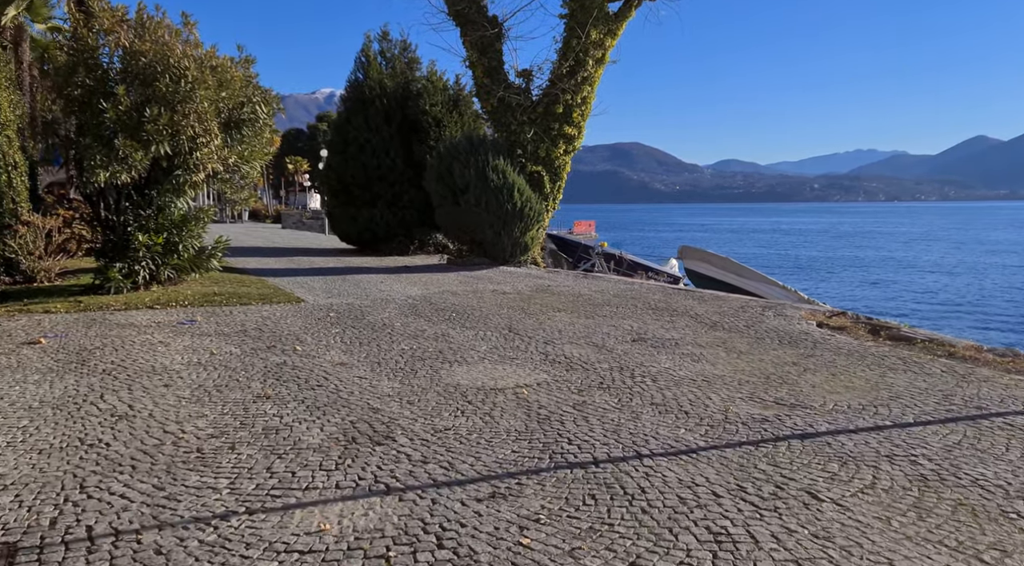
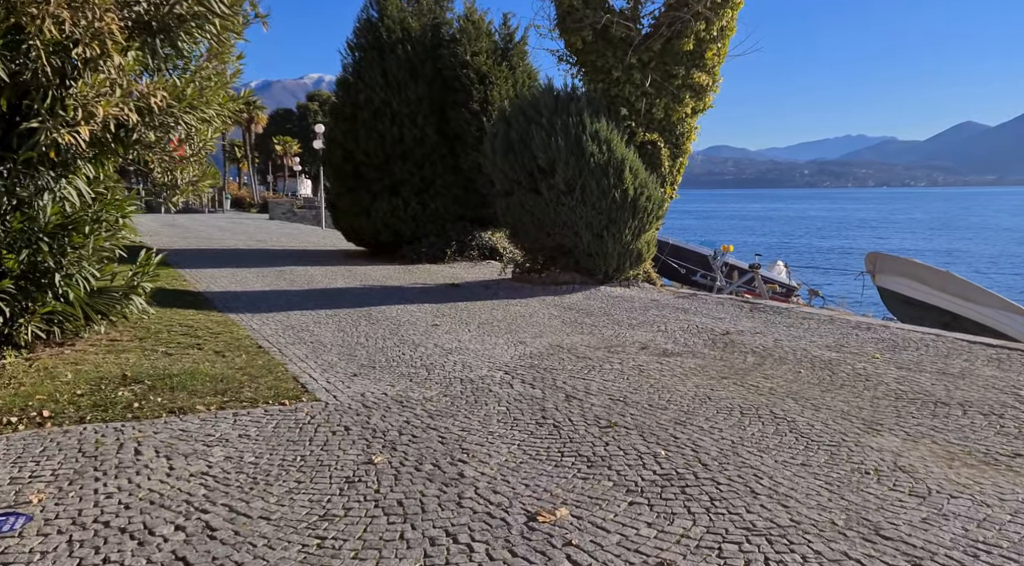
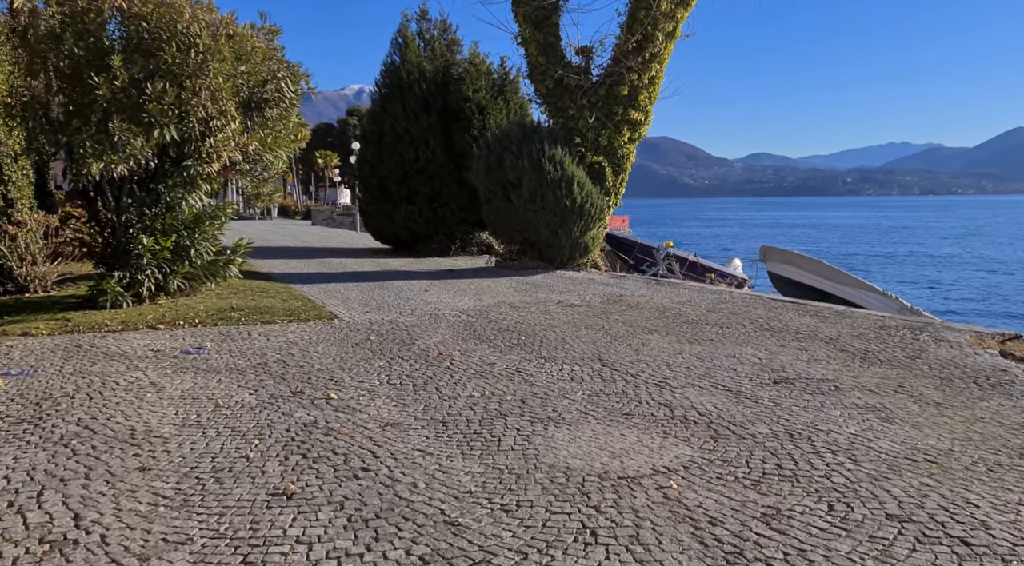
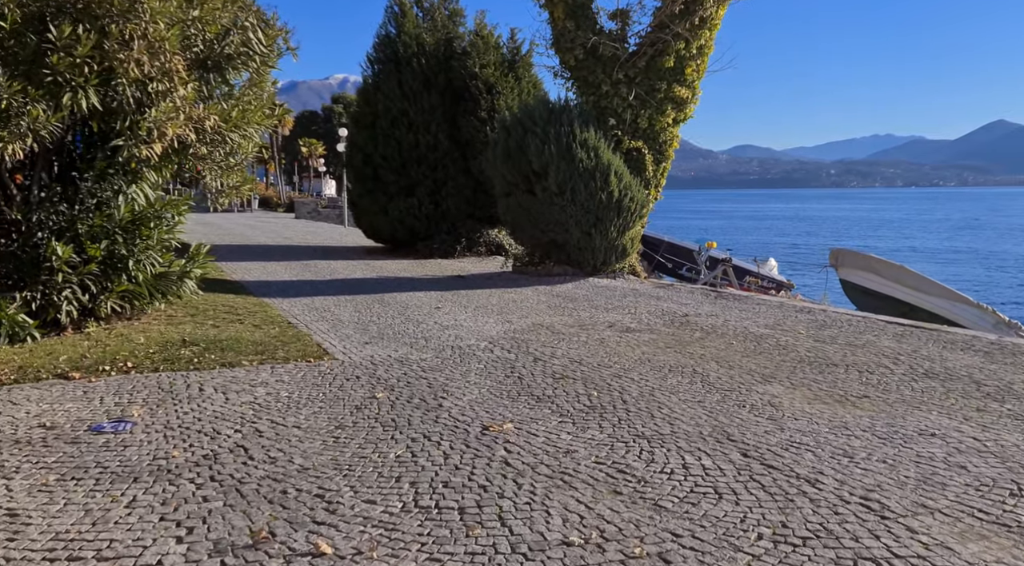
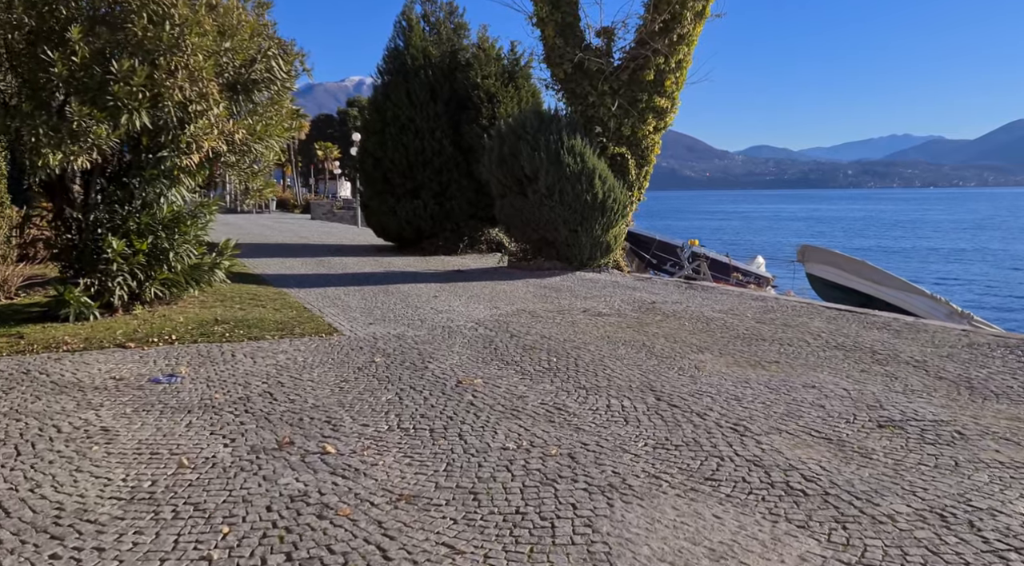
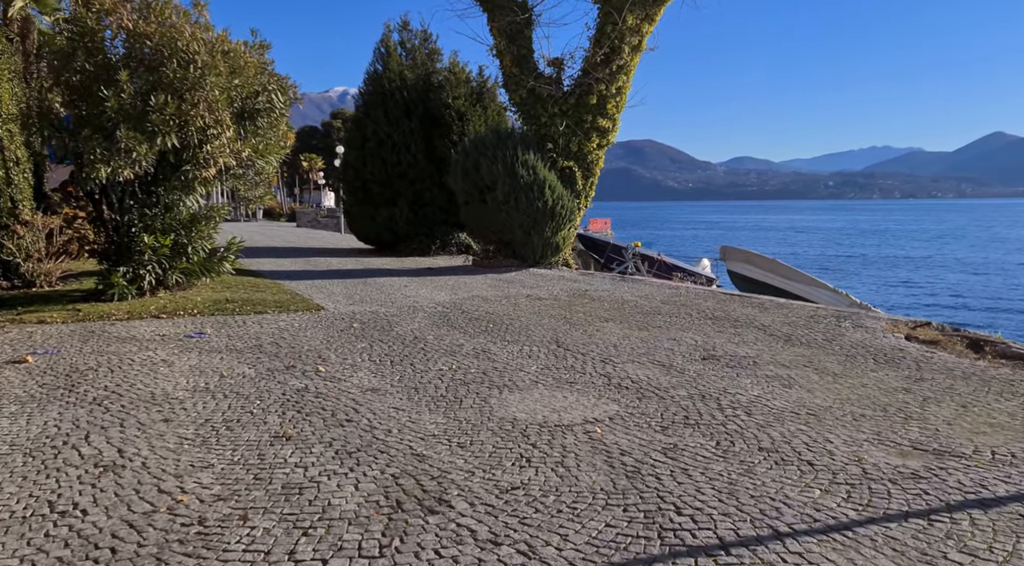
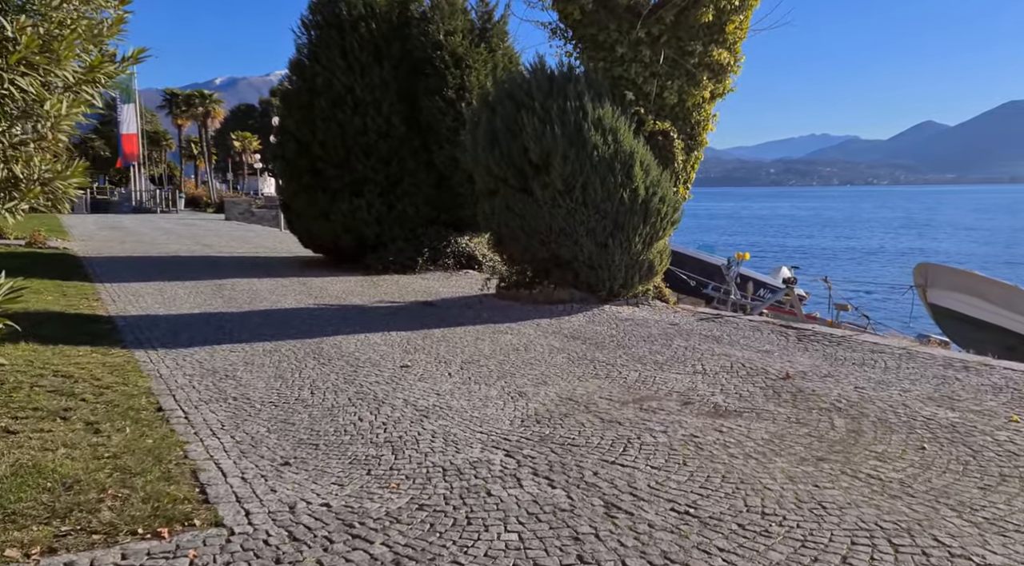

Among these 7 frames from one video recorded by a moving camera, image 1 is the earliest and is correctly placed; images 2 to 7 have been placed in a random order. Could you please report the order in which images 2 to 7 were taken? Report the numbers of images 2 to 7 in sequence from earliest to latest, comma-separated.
6, 3, 5, 4, 2, 7
